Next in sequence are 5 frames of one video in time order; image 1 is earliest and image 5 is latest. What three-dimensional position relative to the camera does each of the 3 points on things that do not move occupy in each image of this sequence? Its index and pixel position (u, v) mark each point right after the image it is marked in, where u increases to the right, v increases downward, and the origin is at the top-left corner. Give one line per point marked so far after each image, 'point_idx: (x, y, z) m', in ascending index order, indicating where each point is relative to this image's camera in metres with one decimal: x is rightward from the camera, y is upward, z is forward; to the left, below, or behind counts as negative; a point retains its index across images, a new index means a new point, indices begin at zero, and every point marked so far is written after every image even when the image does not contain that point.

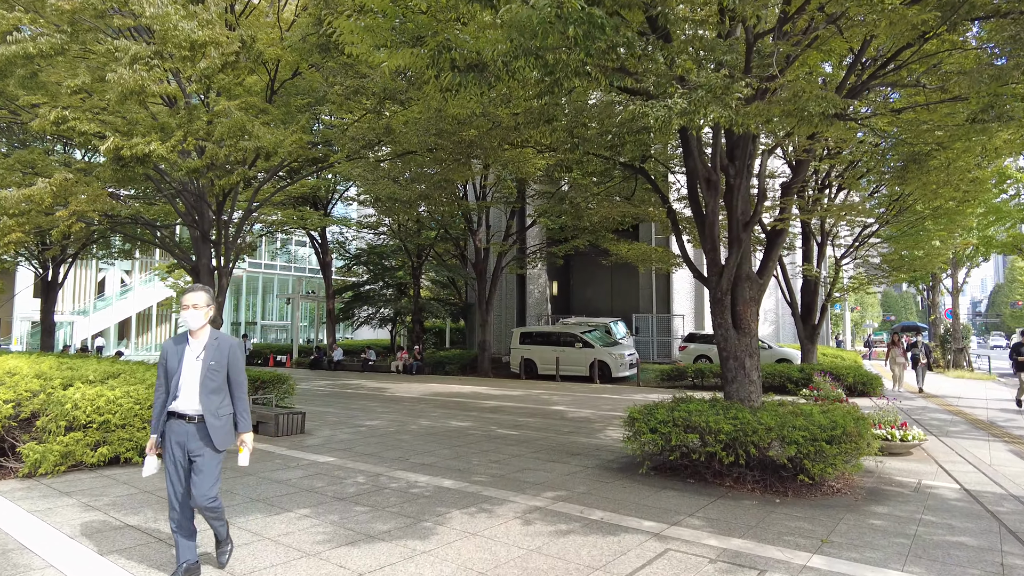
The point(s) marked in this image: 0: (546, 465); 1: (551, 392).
0: (+0.3, -1.8, +6.6) m
1: (+0.9, -2.4, +14.8) m
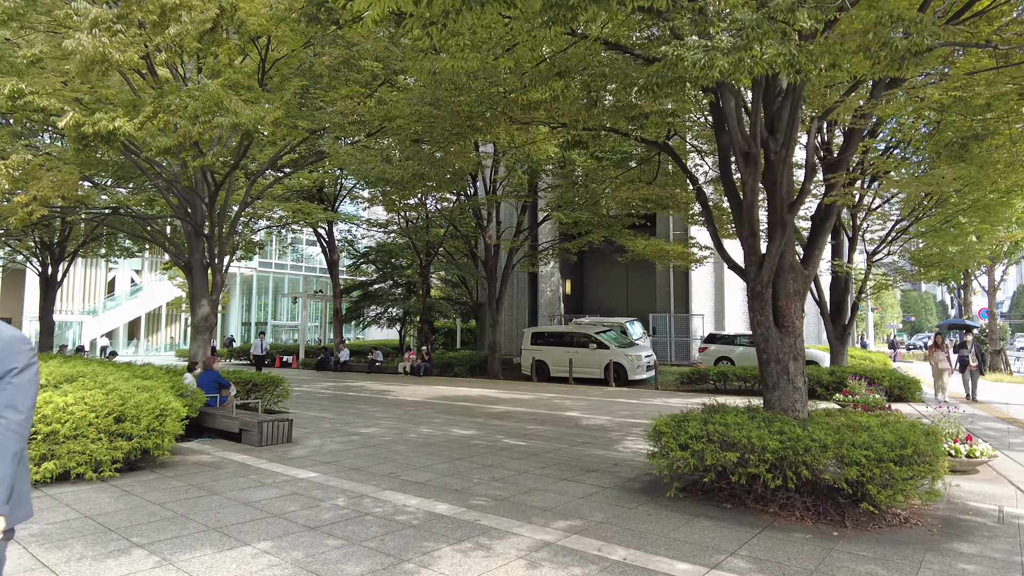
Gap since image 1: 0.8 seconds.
0: (+0.4, -1.7, +5.7) m
1: (+1.1, -2.3, +13.9) m
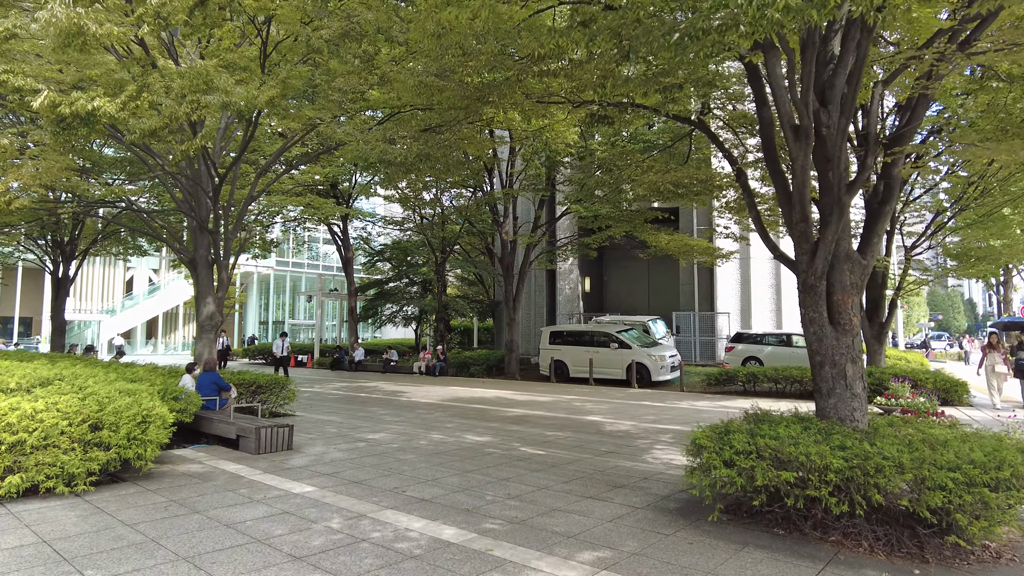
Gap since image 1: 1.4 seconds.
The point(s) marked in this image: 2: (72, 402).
0: (+0.5, -1.7, +5.0) m
1: (+1.5, -2.2, +13.2) m
2: (-3.6, -0.9, +5.4) m
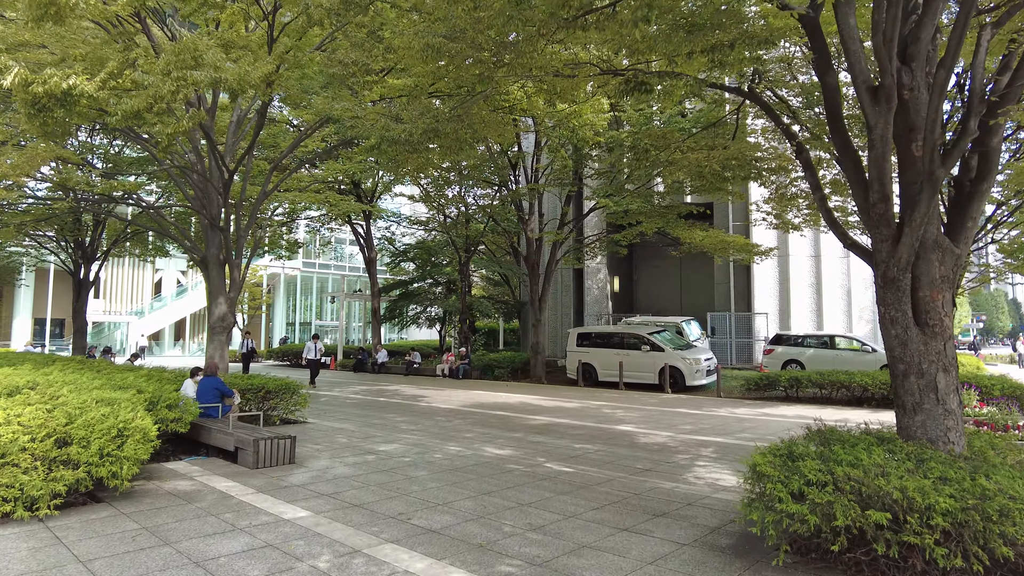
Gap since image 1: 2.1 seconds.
0: (+0.7, -1.6, +4.3) m
1: (+1.9, -2.2, +12.4) m
2: (-3.5, -0.9, +4.8) m
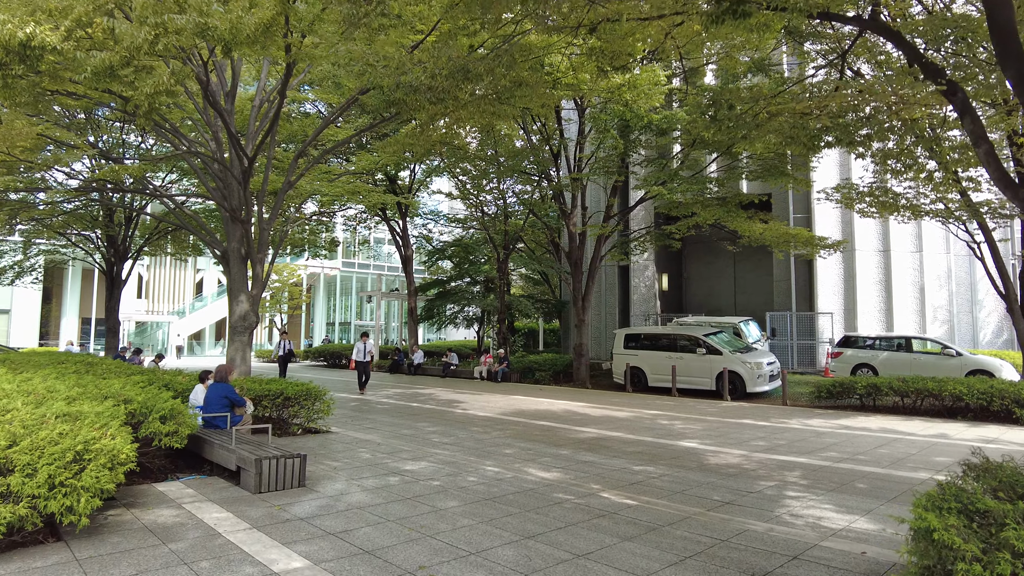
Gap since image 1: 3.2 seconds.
0: (+0.9, -1.6, +3.1) m
1: (+2.7, -2.1, +11.1) m
2: (-3.2, -0.9, +3.9) m
